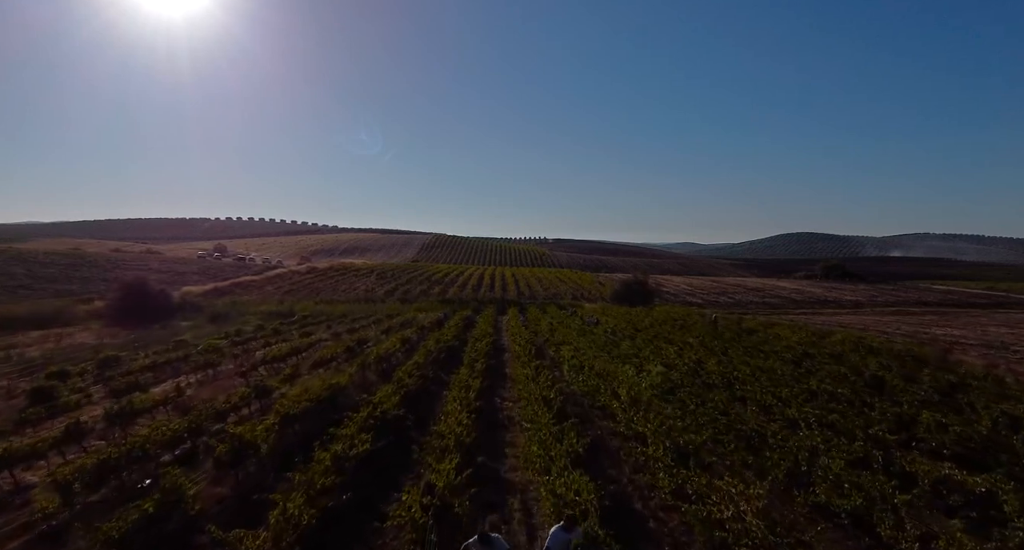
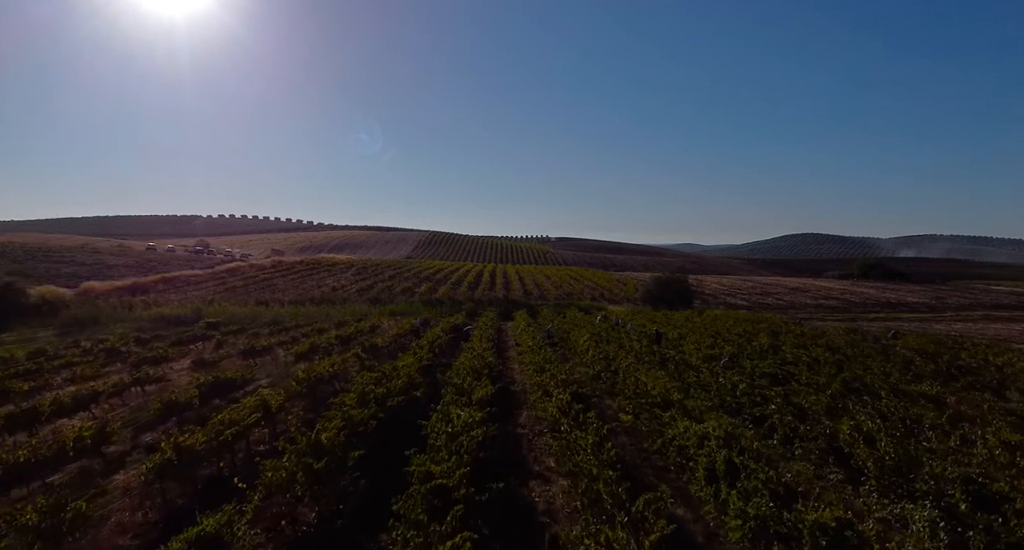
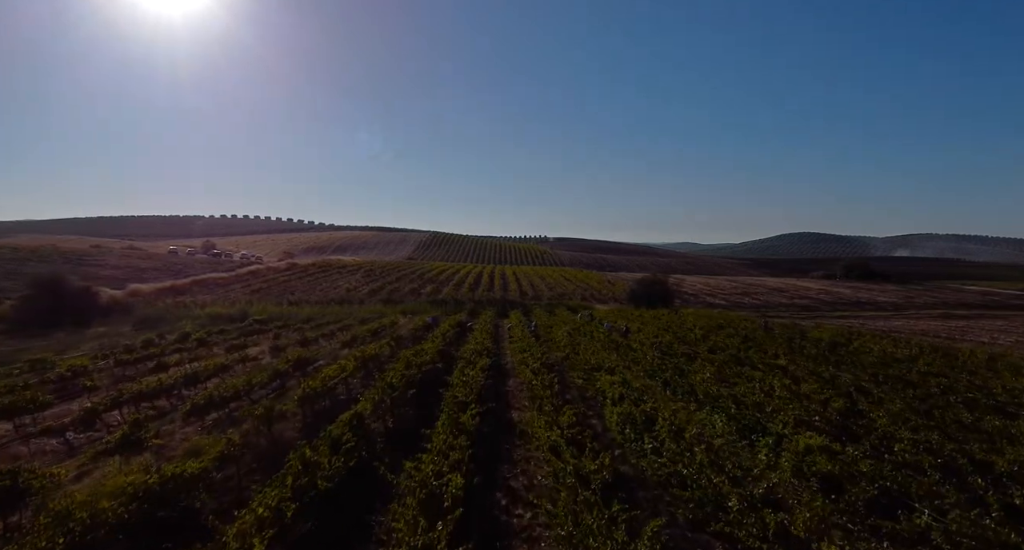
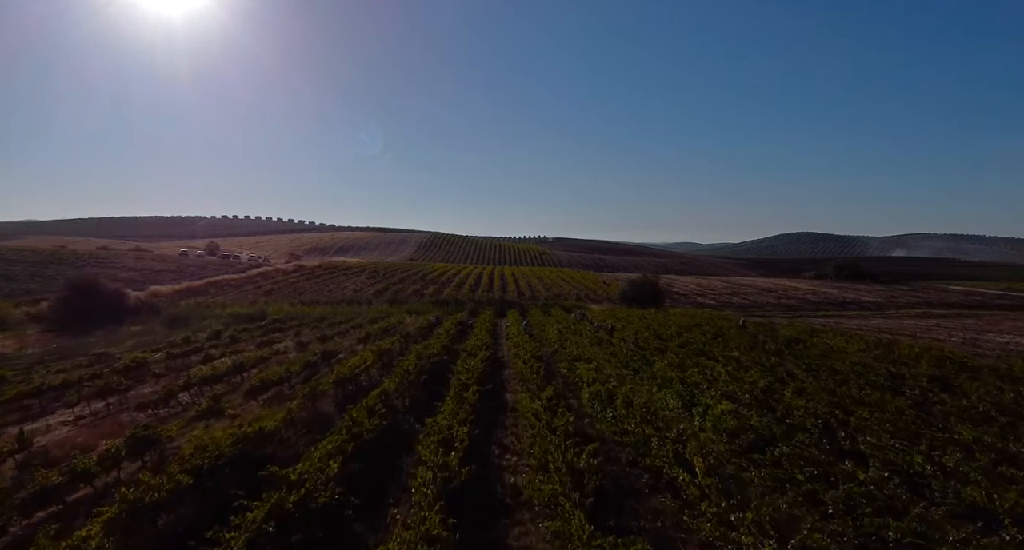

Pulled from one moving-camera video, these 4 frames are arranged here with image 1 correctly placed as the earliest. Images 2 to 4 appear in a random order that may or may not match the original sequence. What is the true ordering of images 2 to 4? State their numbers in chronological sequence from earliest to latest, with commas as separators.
4, 3, 2
